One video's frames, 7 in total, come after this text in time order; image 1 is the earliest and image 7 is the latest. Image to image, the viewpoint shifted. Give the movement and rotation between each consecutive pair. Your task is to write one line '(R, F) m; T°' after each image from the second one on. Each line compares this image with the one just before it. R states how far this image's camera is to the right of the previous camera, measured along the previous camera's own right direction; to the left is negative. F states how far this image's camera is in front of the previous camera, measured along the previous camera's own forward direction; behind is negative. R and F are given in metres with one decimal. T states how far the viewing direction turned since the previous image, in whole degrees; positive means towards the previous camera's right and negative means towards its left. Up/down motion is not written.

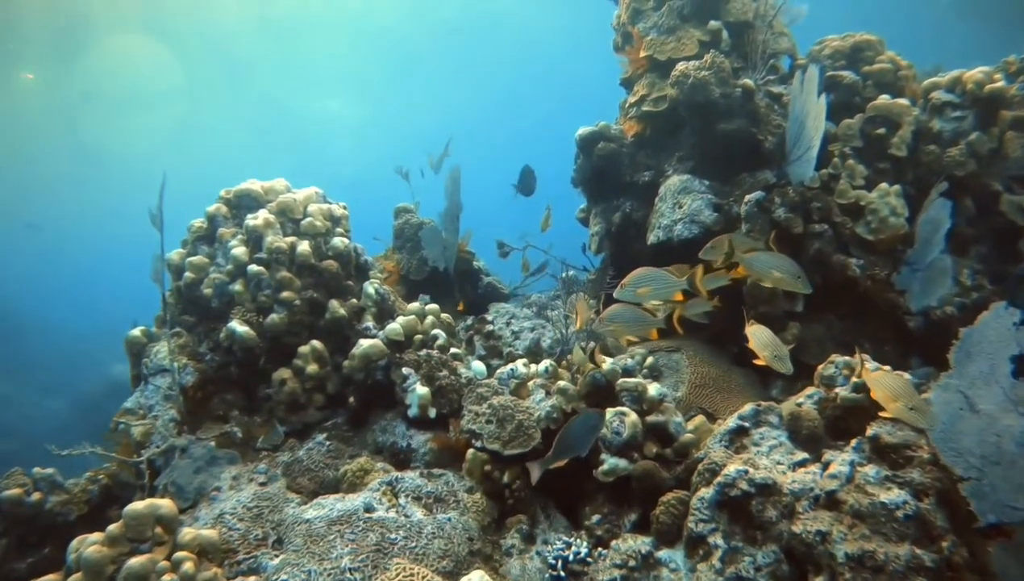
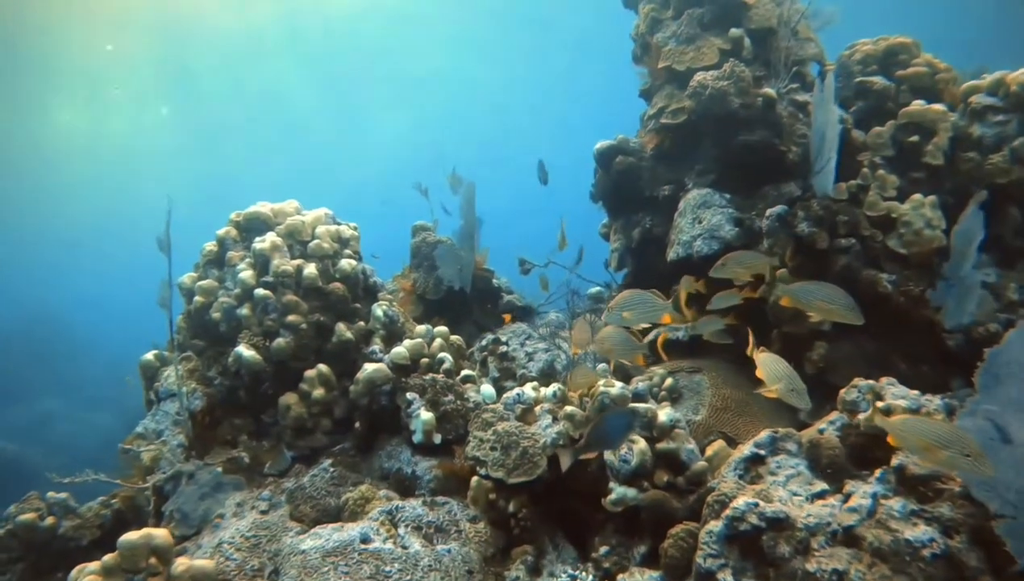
(+0.2, +0.1) m; -4°
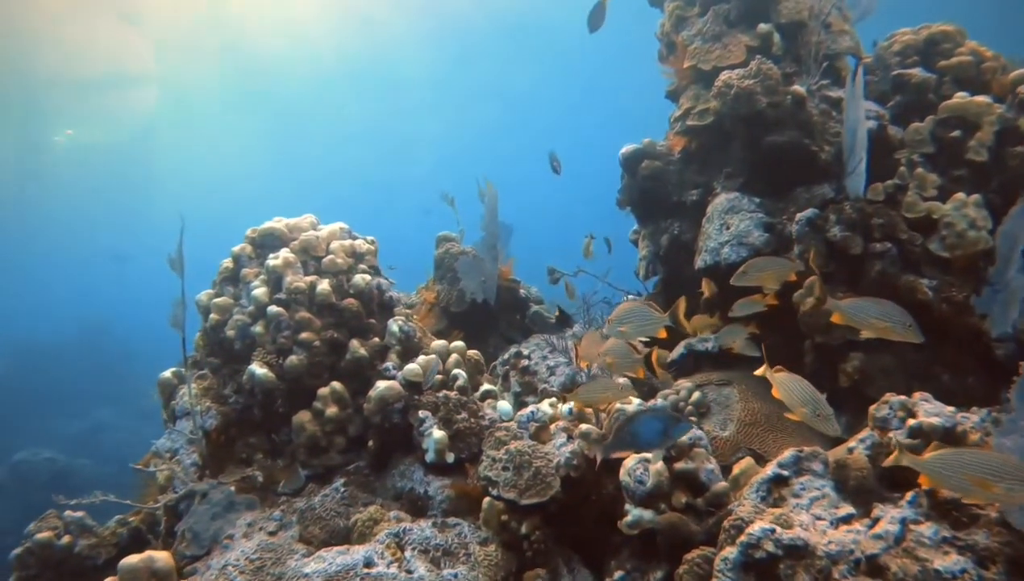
(+0.2, +0.1) m; -4°
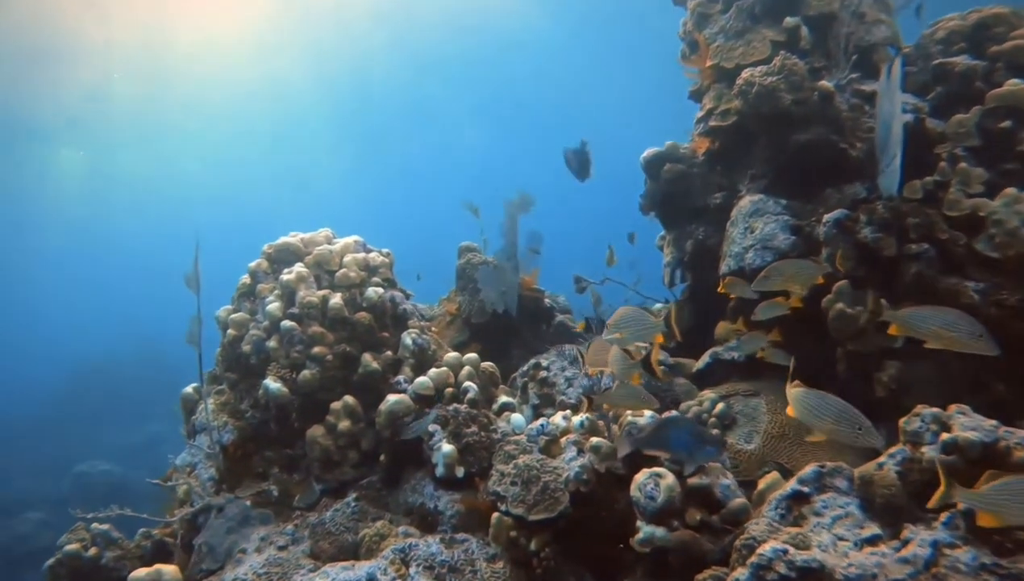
(+0.2, +0.1) m; -4°
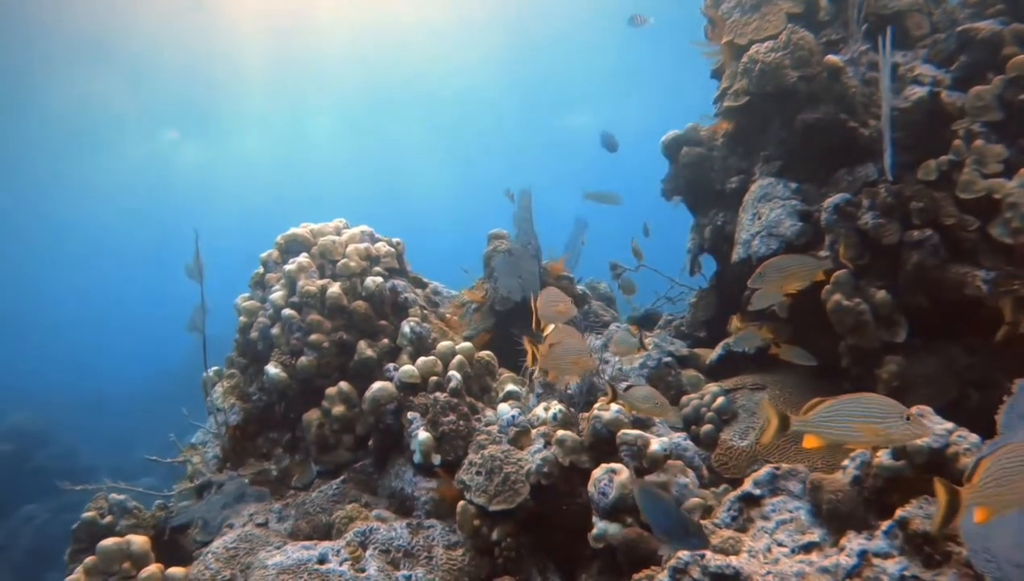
(+0.7, 0.0) m; -7°
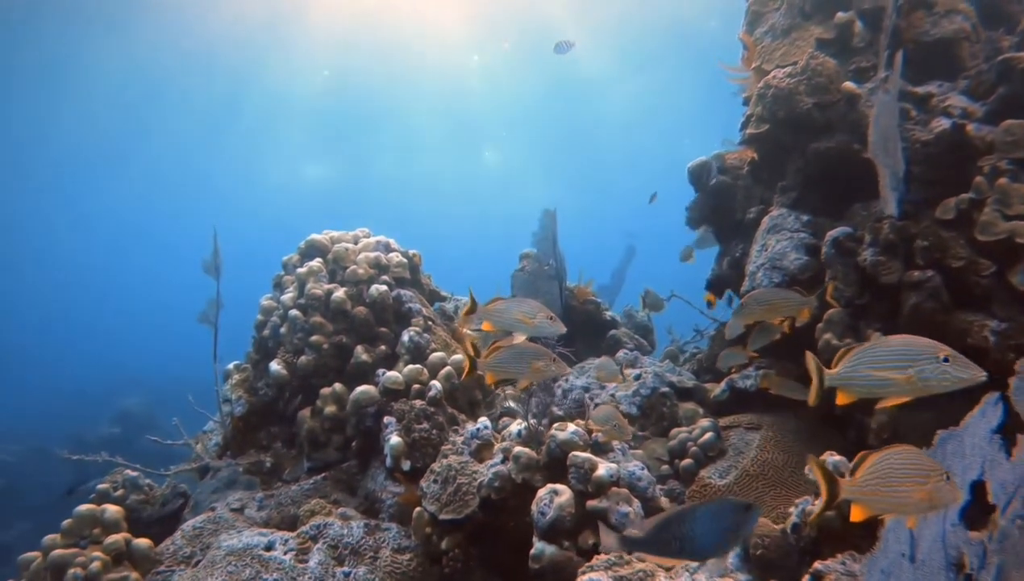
(+0.6, -0.1) m; -7°
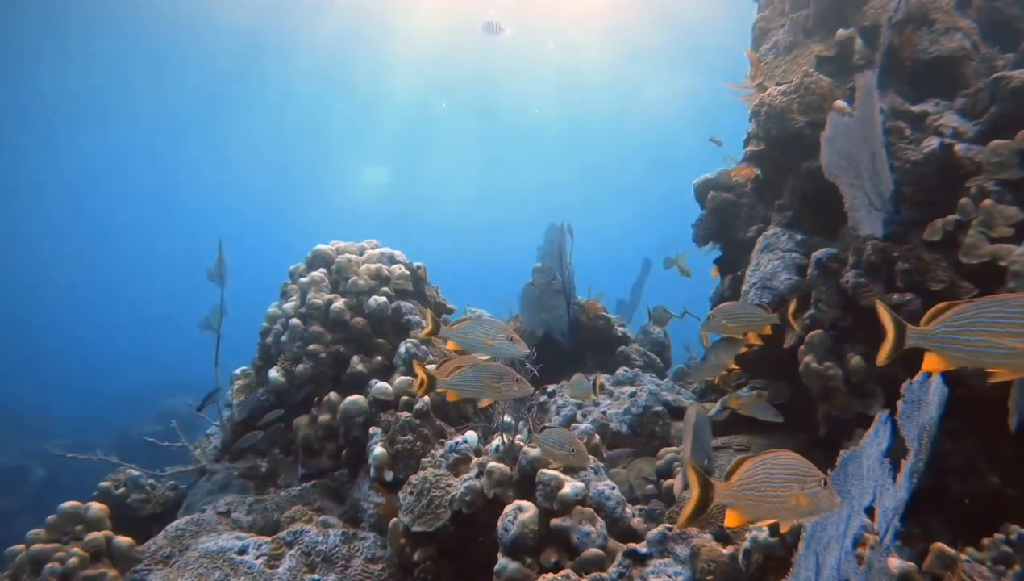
(+0.4, -0.1) m; -3°
